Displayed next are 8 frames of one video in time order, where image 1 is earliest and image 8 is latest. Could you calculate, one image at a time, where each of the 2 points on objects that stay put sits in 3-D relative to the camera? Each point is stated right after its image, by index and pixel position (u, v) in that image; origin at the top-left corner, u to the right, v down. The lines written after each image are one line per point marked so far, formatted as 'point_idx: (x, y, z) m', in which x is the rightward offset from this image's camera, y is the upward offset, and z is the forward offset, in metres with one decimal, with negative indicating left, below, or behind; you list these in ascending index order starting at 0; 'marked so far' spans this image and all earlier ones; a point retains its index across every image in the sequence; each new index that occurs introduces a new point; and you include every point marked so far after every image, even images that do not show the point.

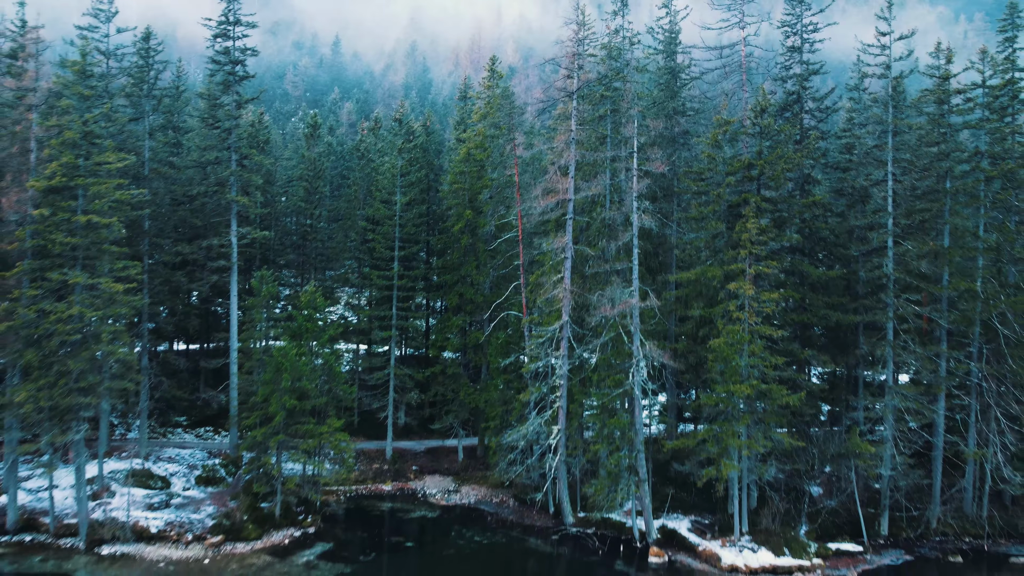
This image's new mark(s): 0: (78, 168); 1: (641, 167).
0: (-8.3, +2.3, +16.7) m
1: (+2.7, +2.5, +18.1) m
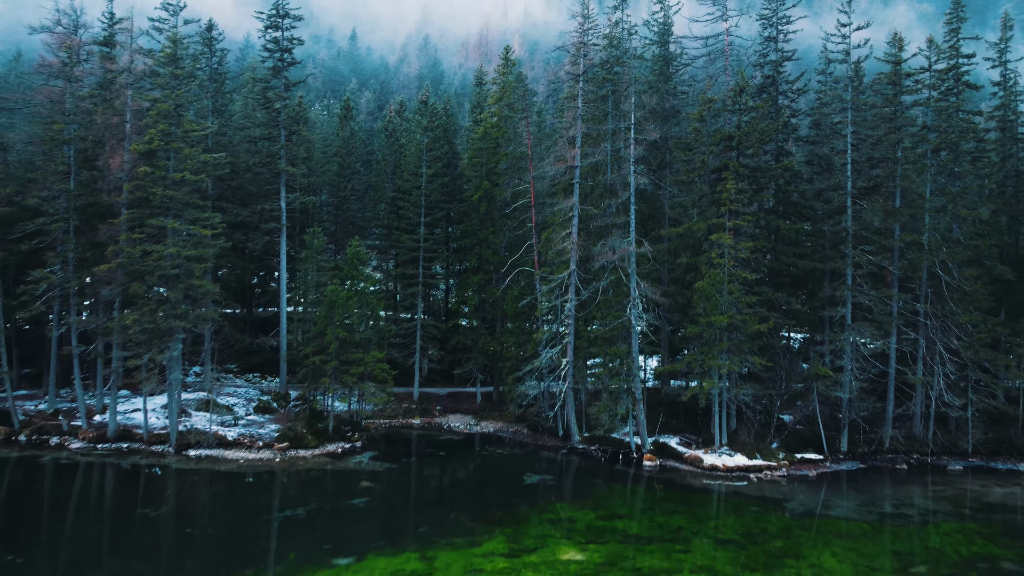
0: (-7.8, +3.5, +20.1) m
1: (+3.1, +3.7, +21.5) m
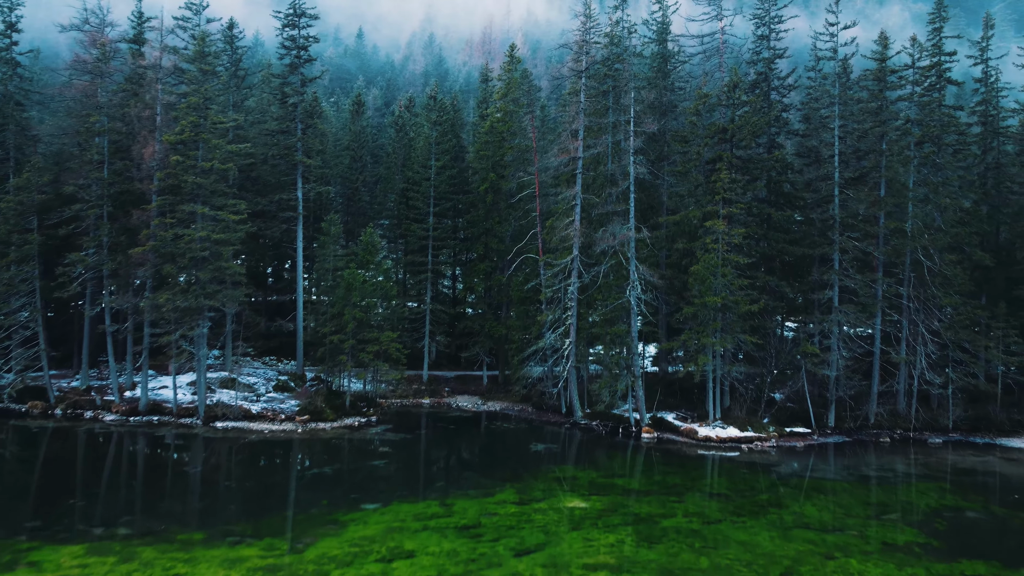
0: (-7.7, +4.0, +21.5) m
1: (+3.3, +4.2, +22.9) m
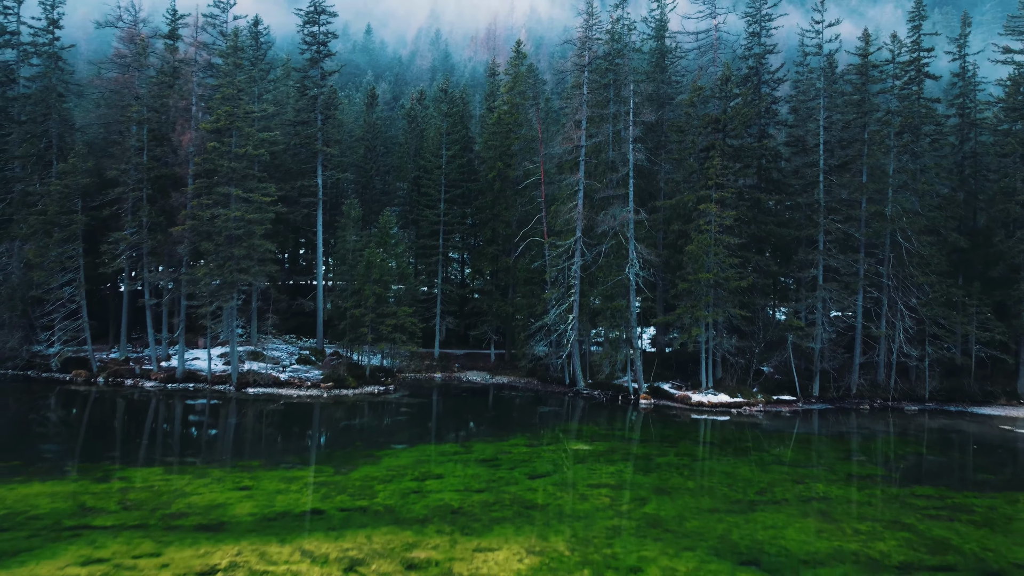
0: (-7.4, +4.6, +23.3) m
1: (+3.5, +4.8, +24.7) m
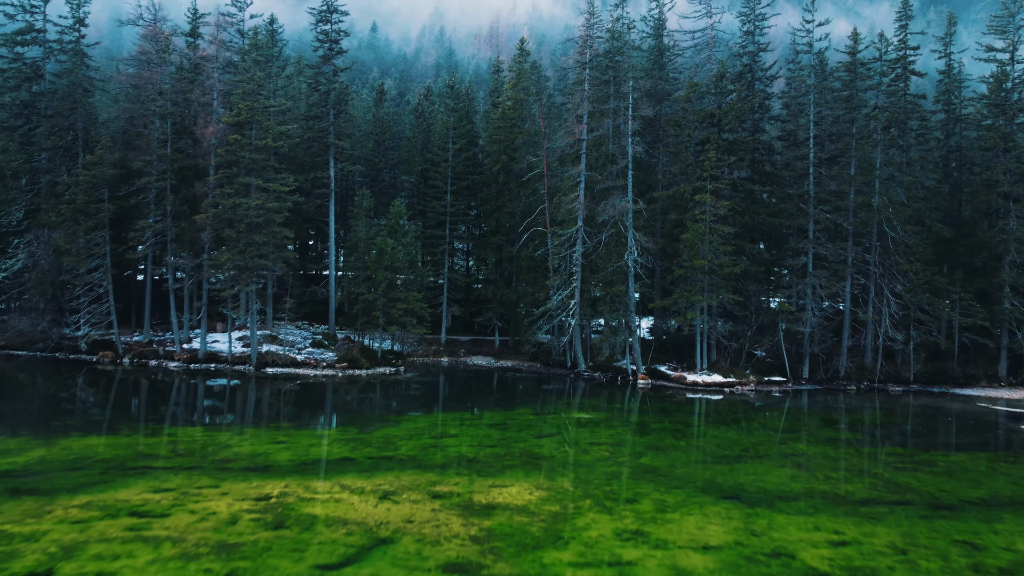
0: (-7.3, +5.0, +24.6) m
1: (+3.6, +5.2, +26.0) m
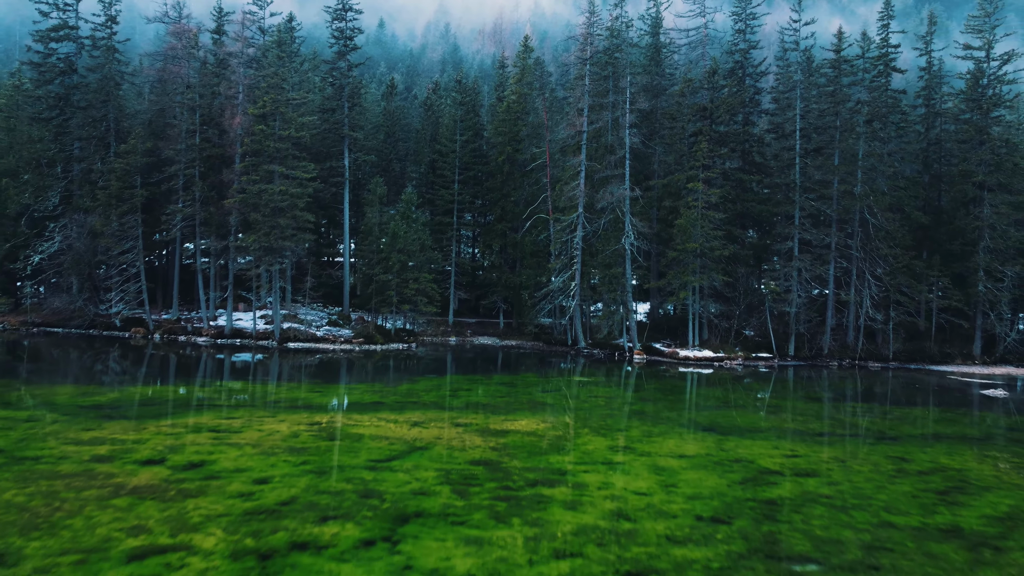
0: (-7.1, +5.6, +26.5) m
1: (+3.8, +5.8, +27.8) m
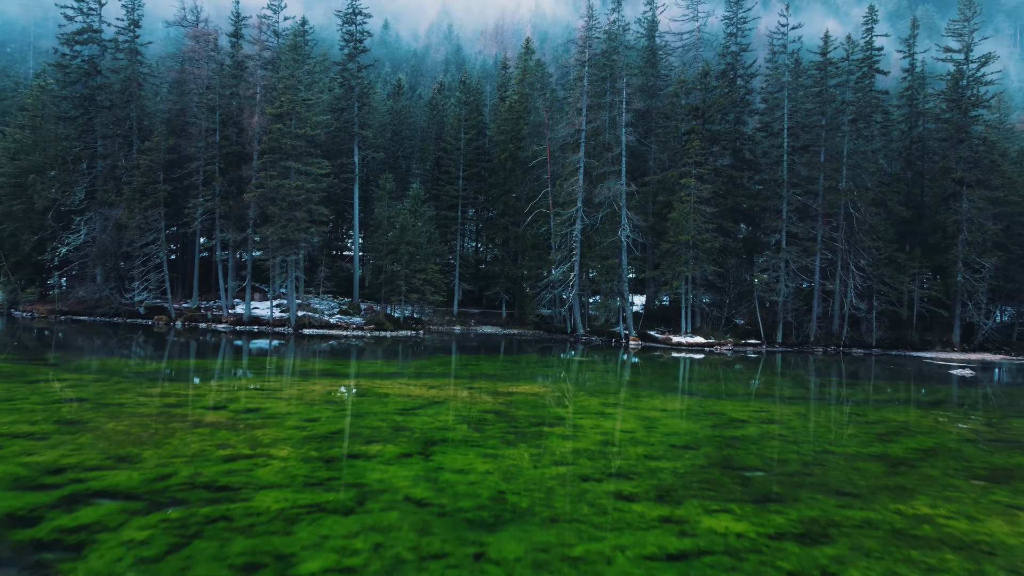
0: (-7.0, +6.0, +28.0) m
1: (+3.9, +6.1, +29.4) m
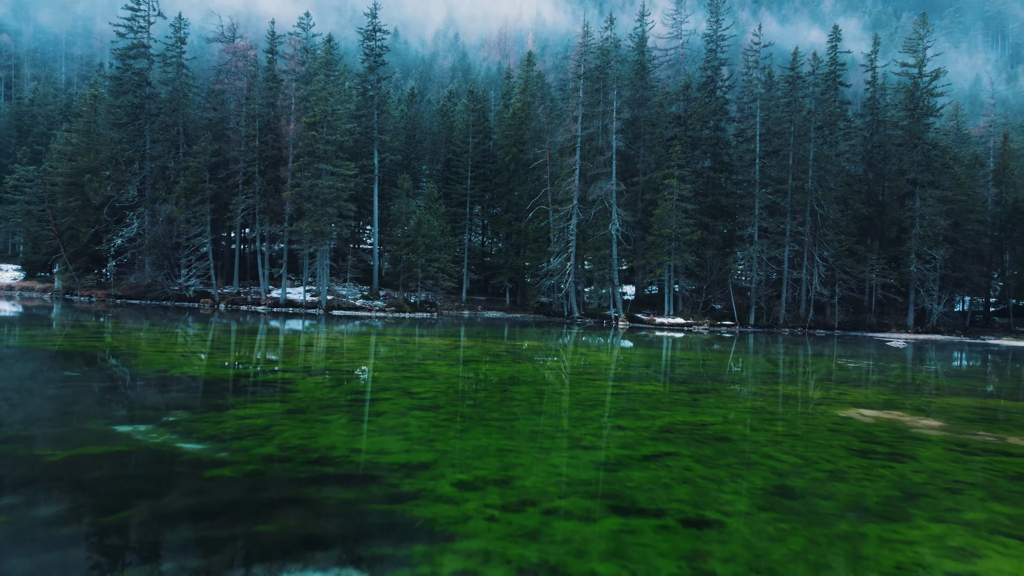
0: (-6.9, +6.5, +32.0) m
1: (+4.0, +6.6, +33.3) m
